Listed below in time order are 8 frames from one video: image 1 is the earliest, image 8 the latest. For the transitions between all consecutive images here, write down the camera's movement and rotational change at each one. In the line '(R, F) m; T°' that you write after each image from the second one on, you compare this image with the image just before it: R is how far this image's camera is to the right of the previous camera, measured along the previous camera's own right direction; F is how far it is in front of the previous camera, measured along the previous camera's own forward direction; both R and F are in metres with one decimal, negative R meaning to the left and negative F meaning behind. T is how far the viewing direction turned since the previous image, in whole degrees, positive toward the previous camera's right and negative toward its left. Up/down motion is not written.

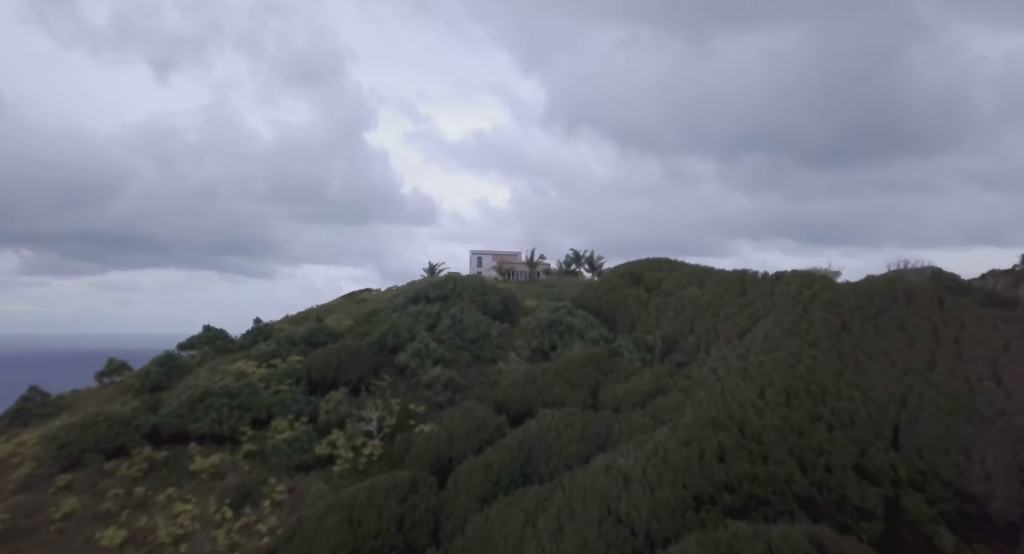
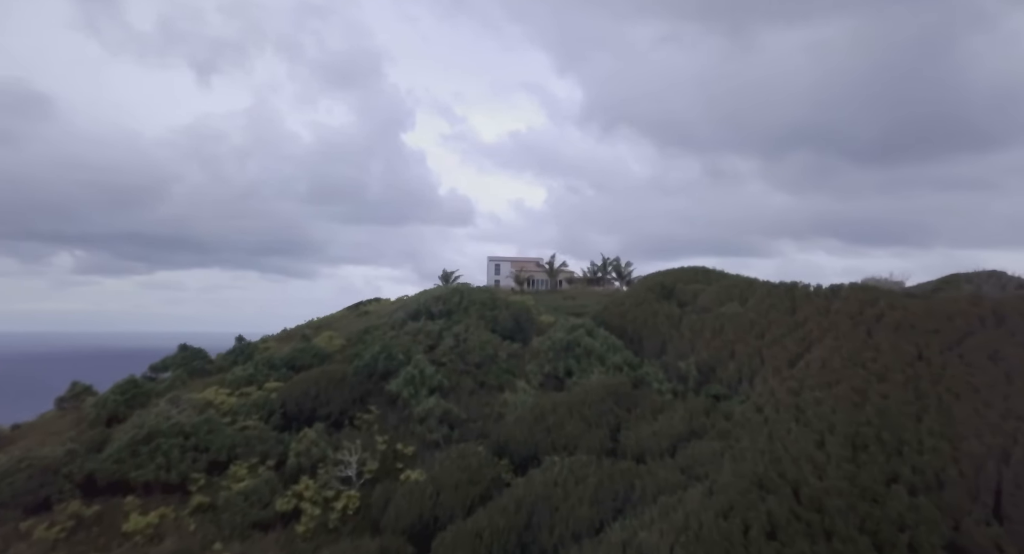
(+0.6, +2.1) m; -4°
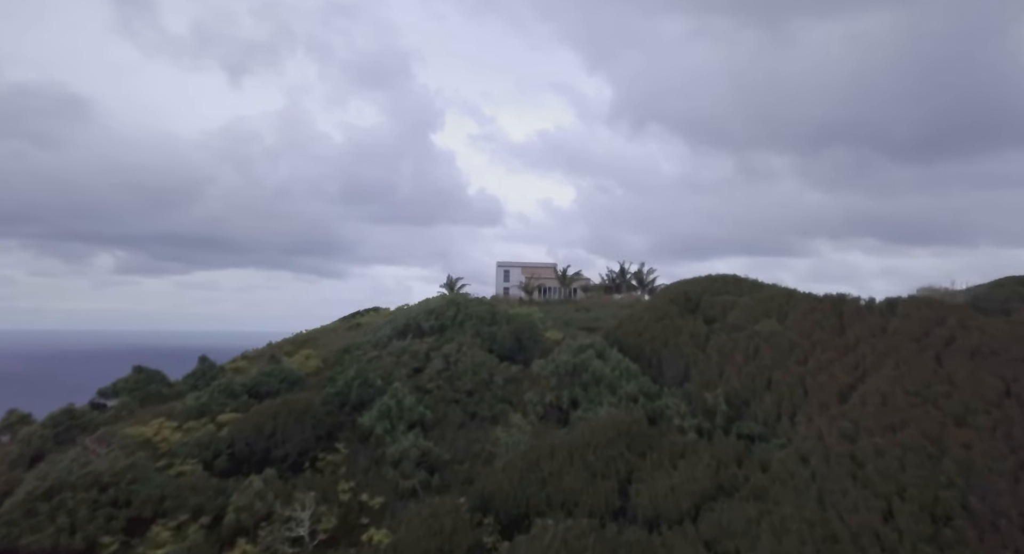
(+0.7, +2.0) m; -3°
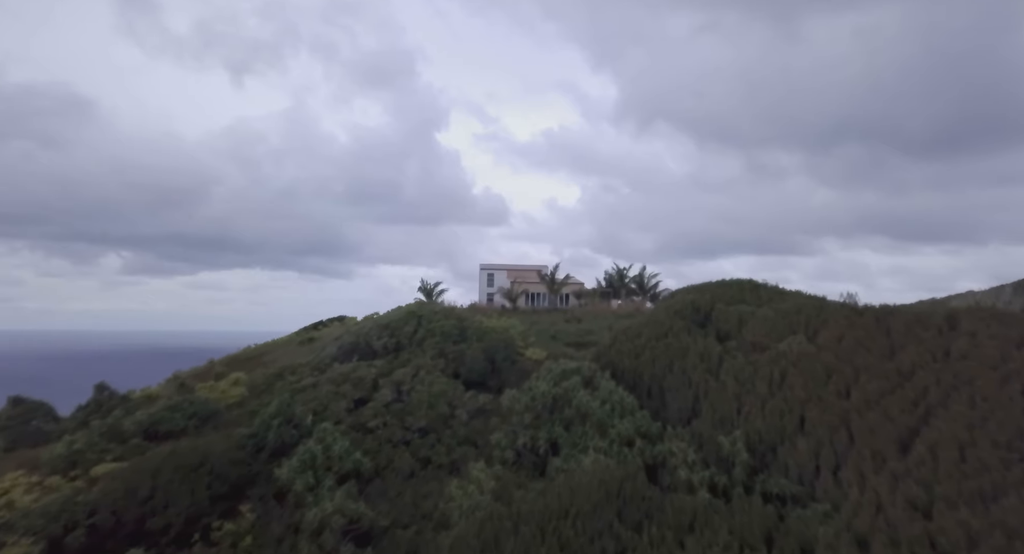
(+0.8, +2.6) m; -1°
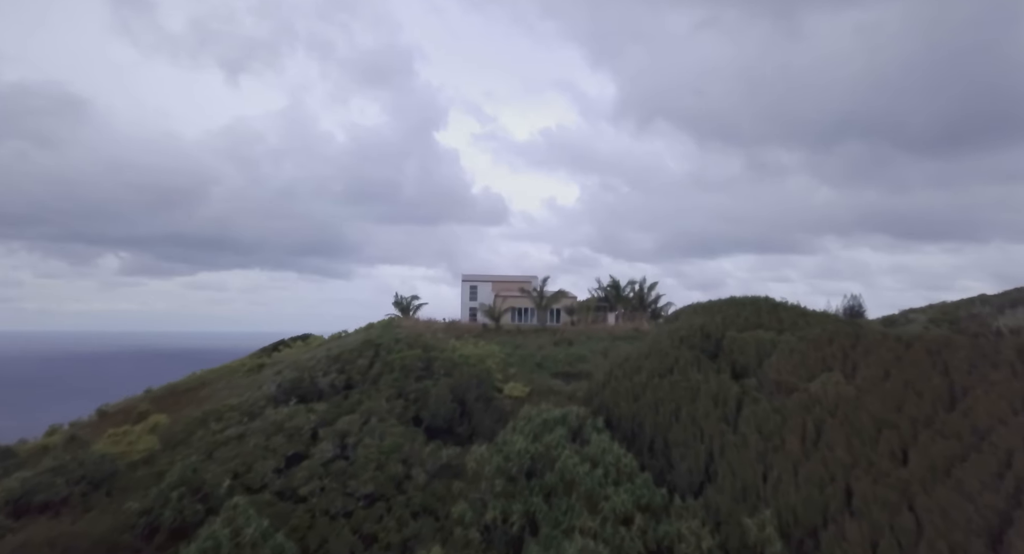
(+0.5, +2.0) m; 0°
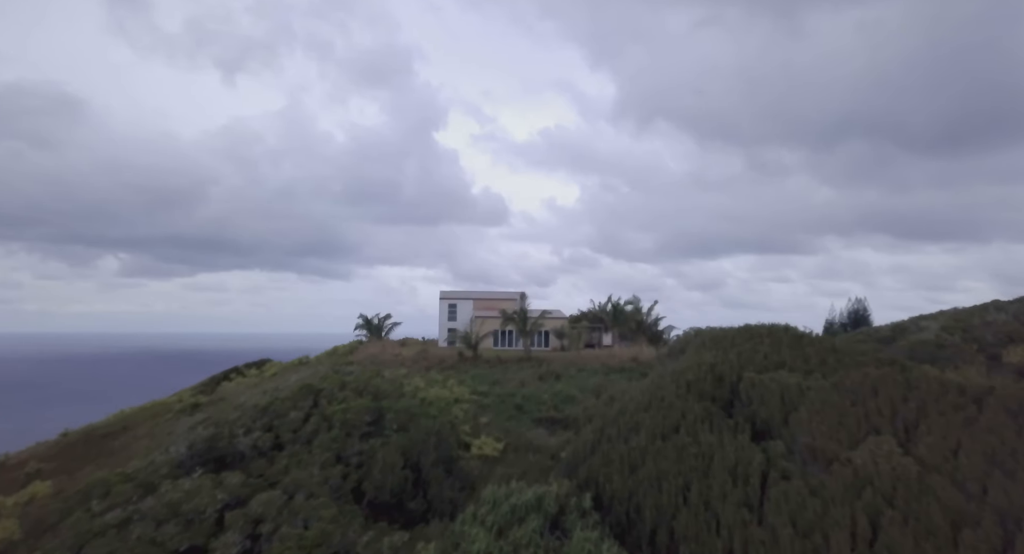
(+0.5, +2.0) m; 0°
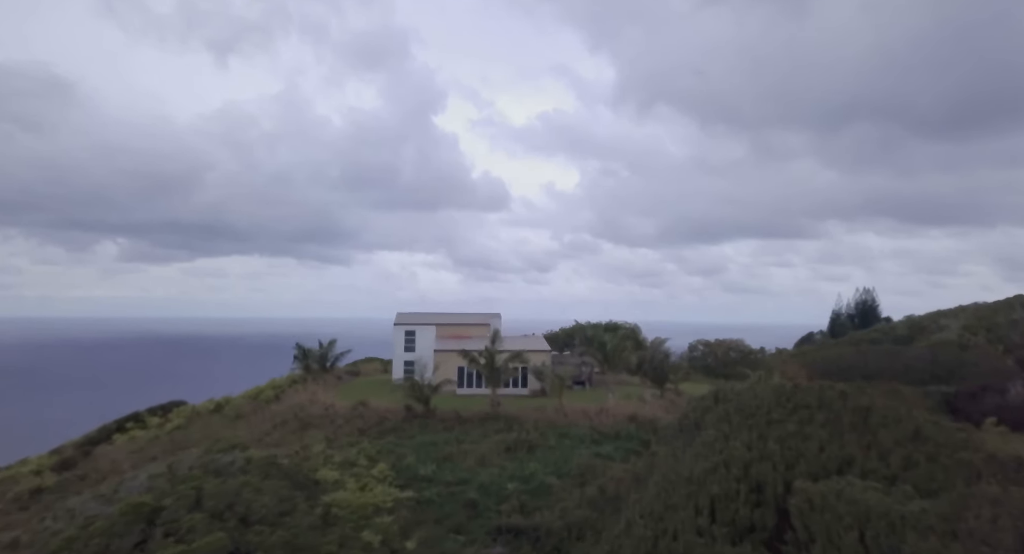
(+0.7, +3.1) m; 0°
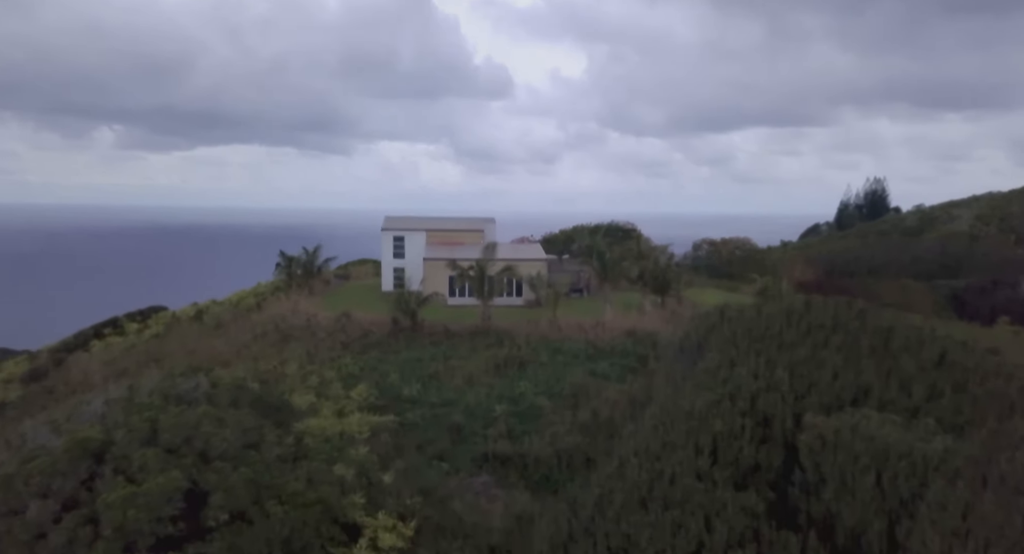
(+0.2, +1.0) m; 0°
